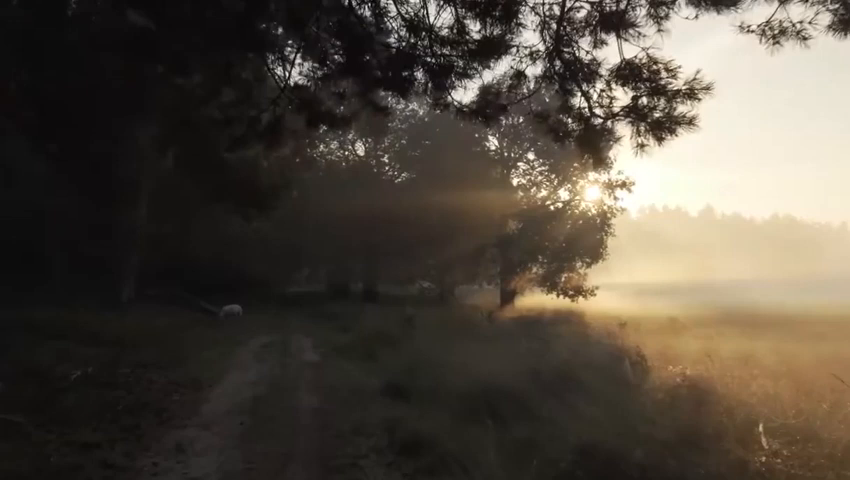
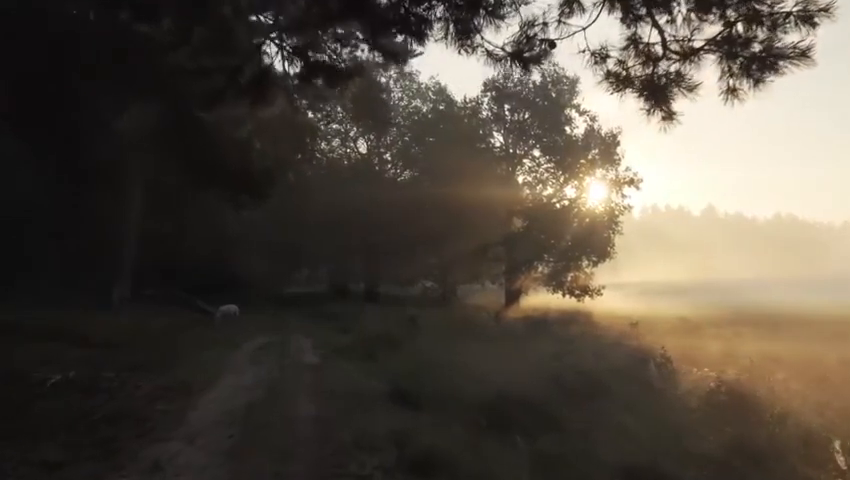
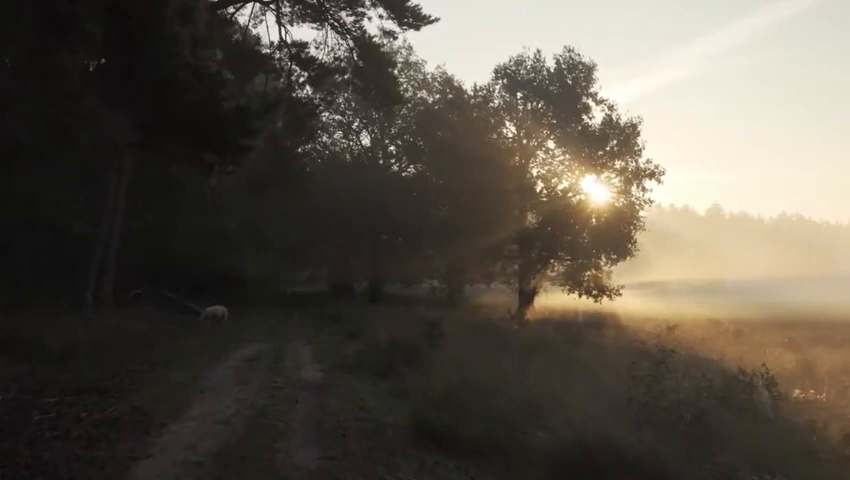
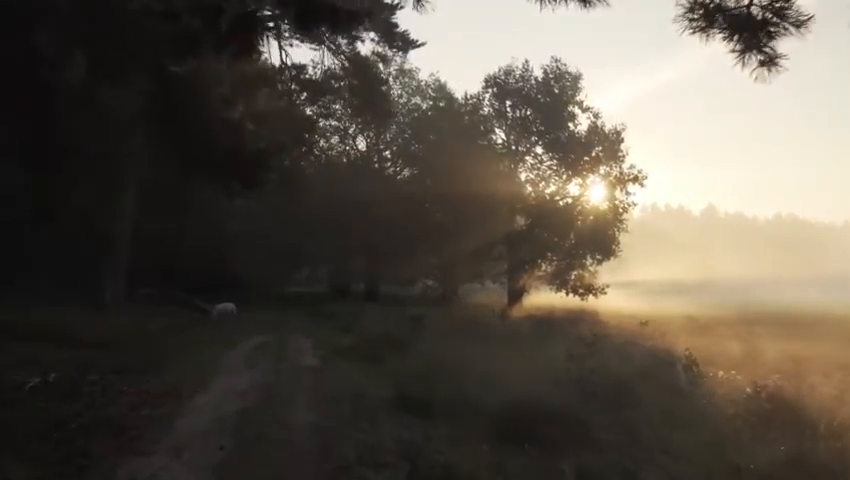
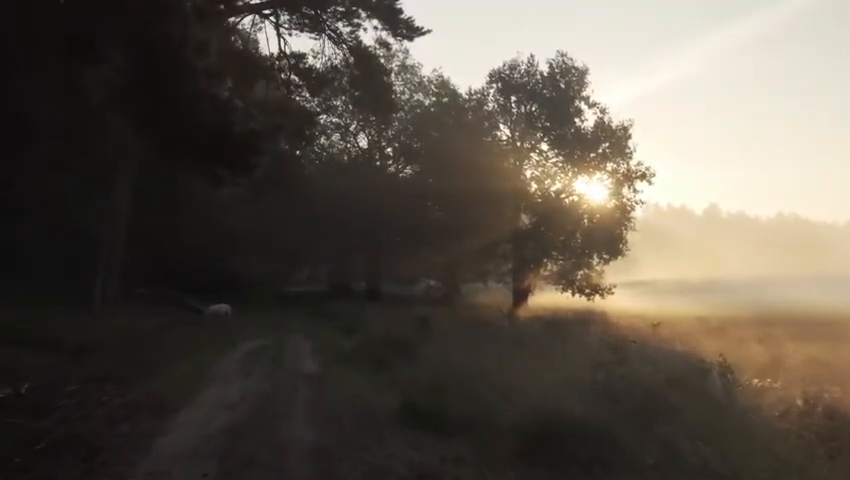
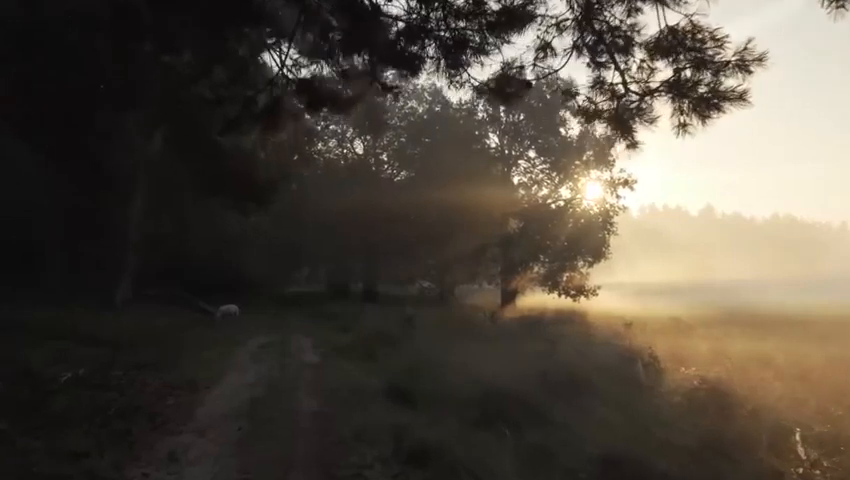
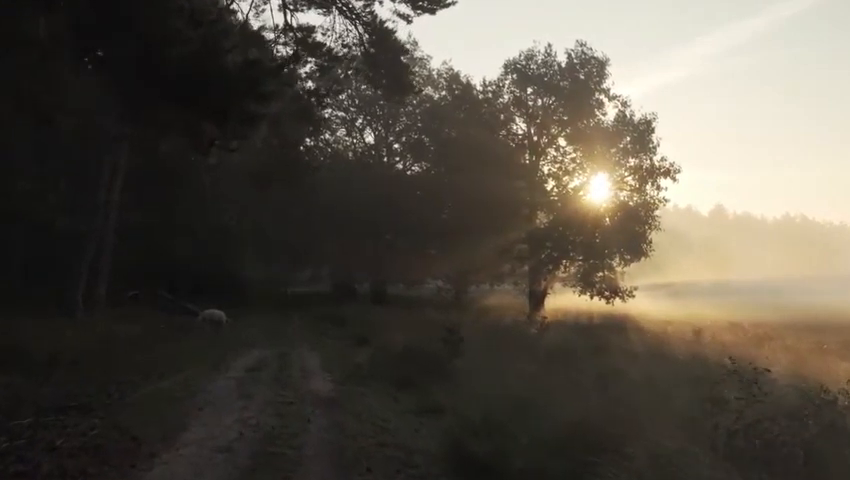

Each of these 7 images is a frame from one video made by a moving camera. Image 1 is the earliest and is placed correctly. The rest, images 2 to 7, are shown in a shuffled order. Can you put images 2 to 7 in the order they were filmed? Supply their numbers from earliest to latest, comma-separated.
6, 2, 4, 5, 3, 7
